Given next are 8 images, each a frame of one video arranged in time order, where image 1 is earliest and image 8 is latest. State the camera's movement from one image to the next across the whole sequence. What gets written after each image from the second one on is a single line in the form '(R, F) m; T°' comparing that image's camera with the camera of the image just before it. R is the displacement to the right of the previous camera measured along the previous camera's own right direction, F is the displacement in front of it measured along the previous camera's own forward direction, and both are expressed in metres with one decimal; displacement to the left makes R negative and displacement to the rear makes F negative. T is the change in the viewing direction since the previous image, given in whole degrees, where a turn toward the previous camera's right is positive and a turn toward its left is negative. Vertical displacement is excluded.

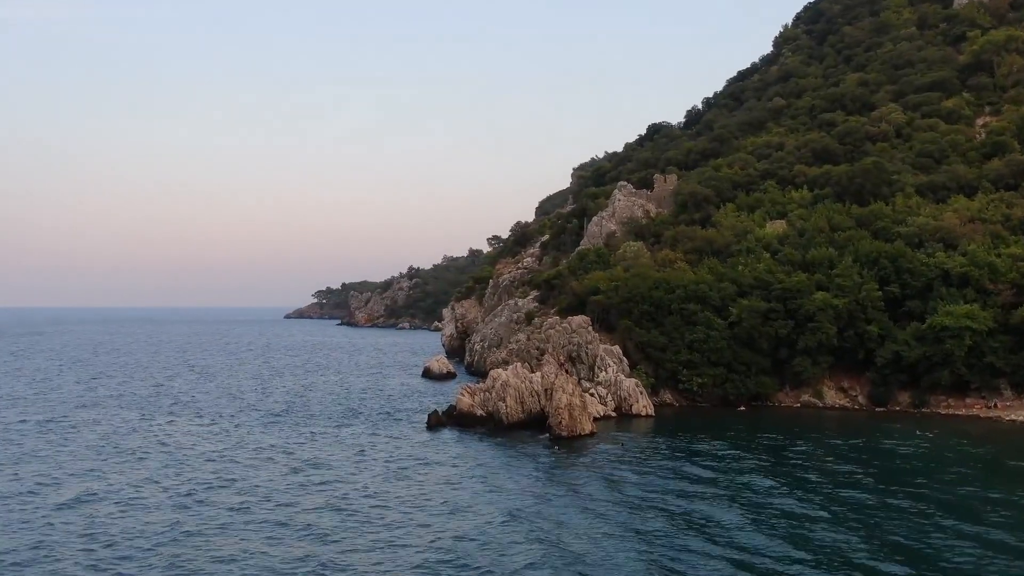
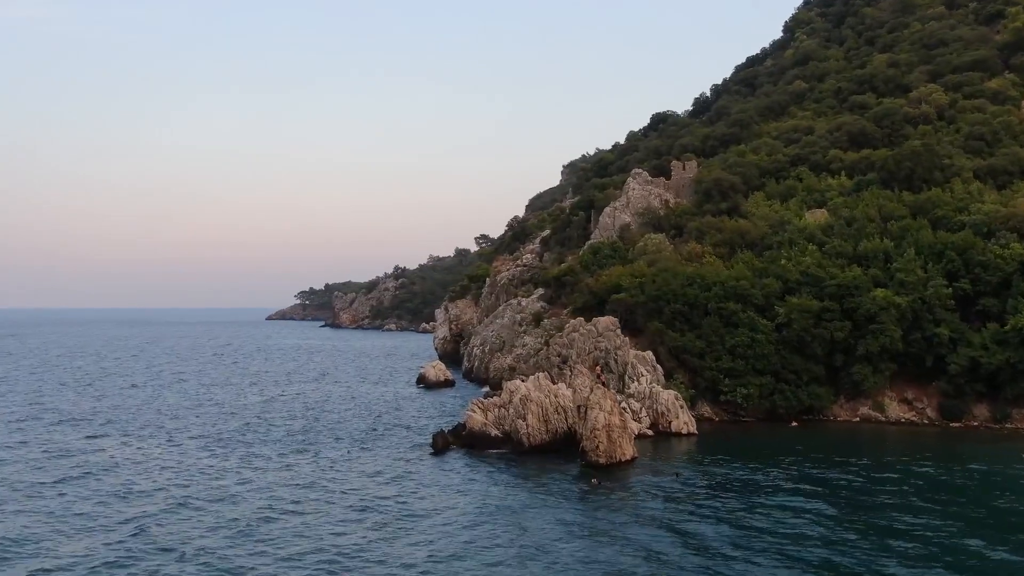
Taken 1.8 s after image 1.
(-1.7, +6.3) m; +1°
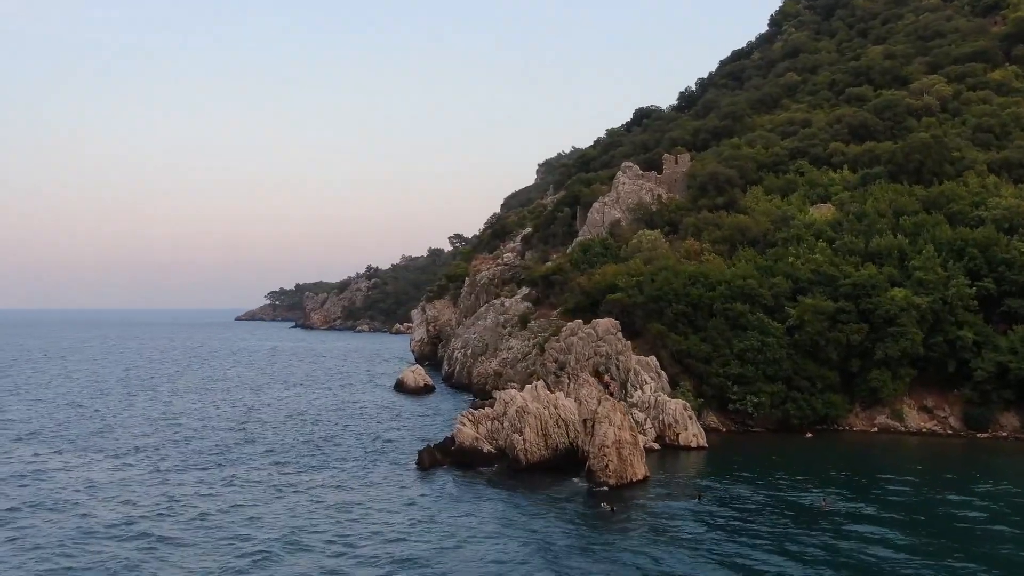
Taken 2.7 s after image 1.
(-0.9, +3.6) m; +2°
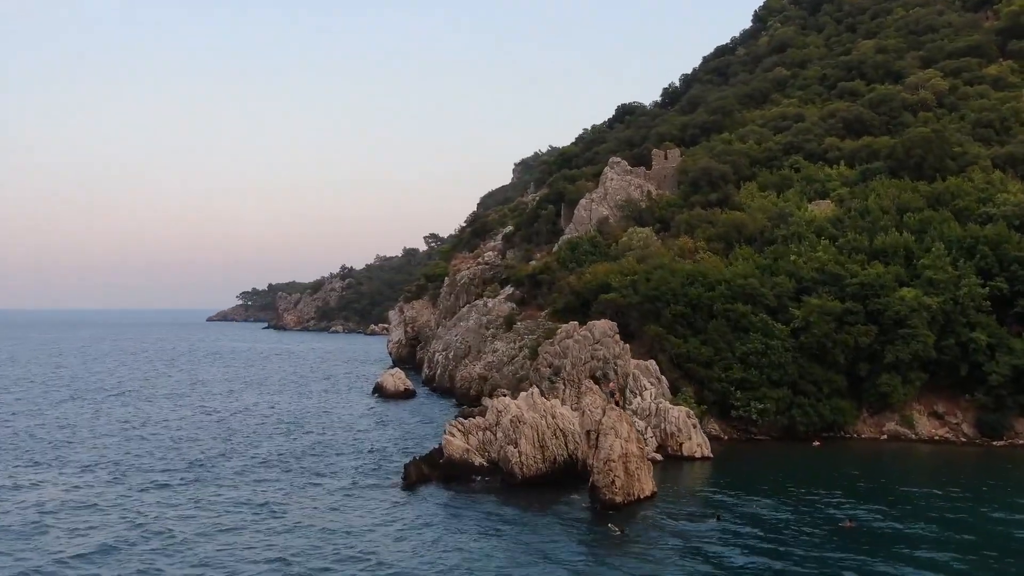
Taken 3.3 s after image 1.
(-0.7, +2.5) m; +2°
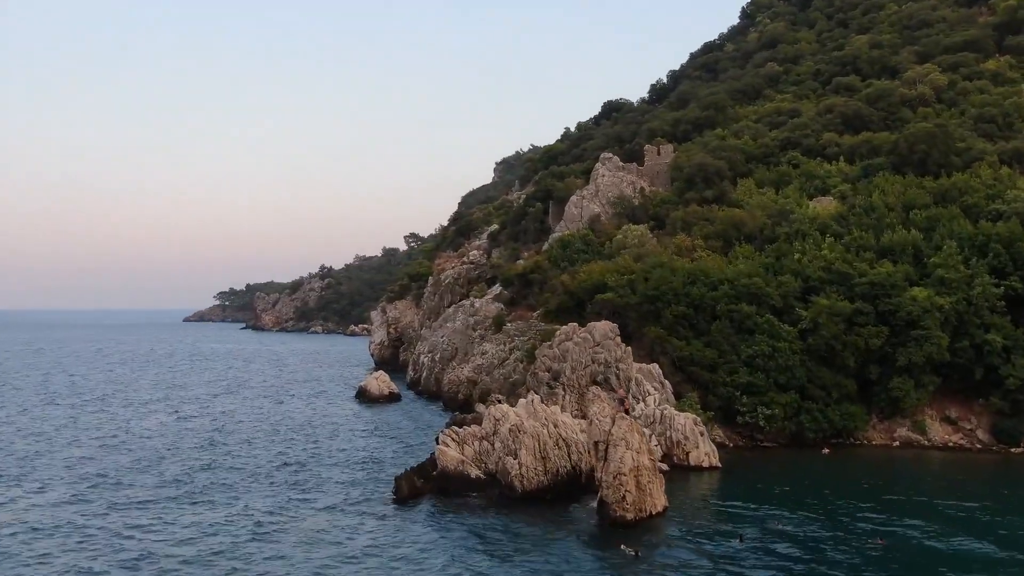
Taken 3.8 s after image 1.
(-0.7, +2.0) m; +2°
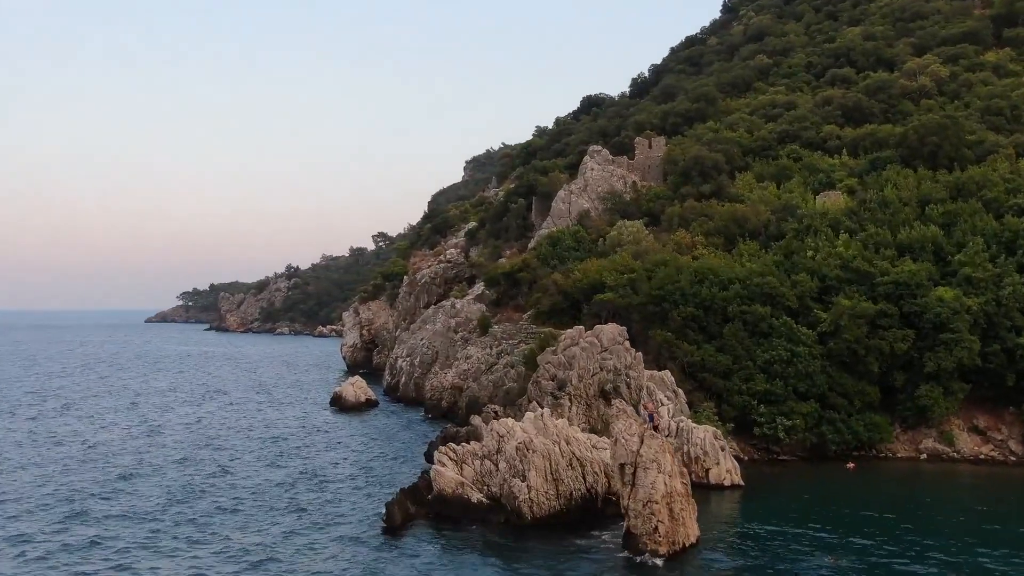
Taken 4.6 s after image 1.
(-1.2, +3.2) m; +2°
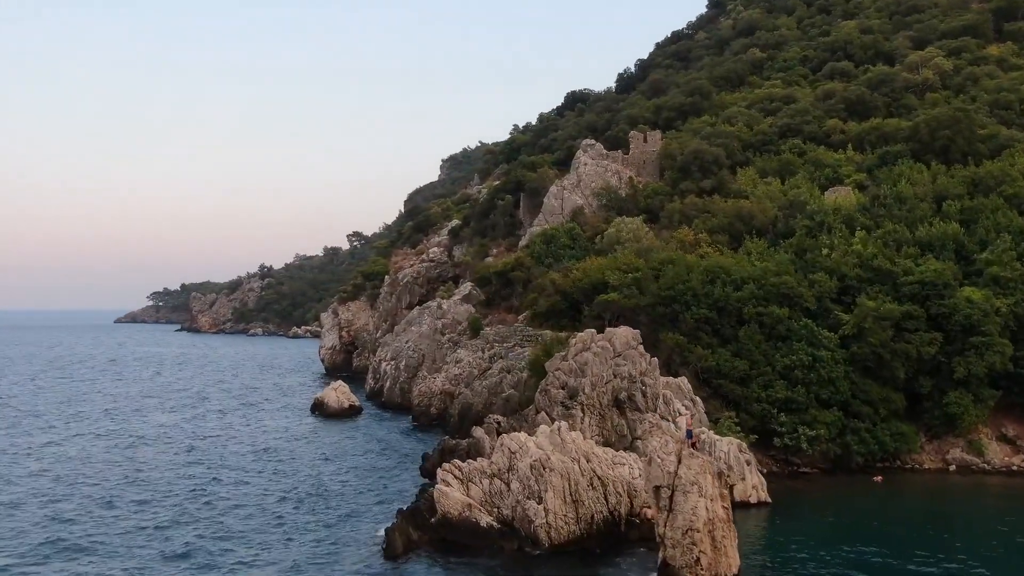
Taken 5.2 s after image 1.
(-1.1, +2.4) m; +2°
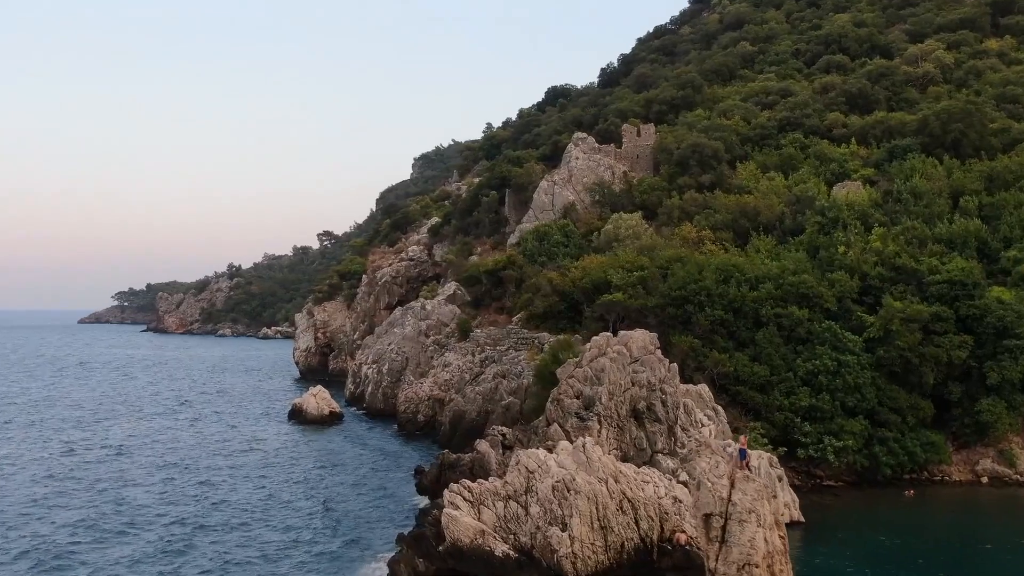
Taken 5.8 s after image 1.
(-1.2, +2.4) m; +2°
